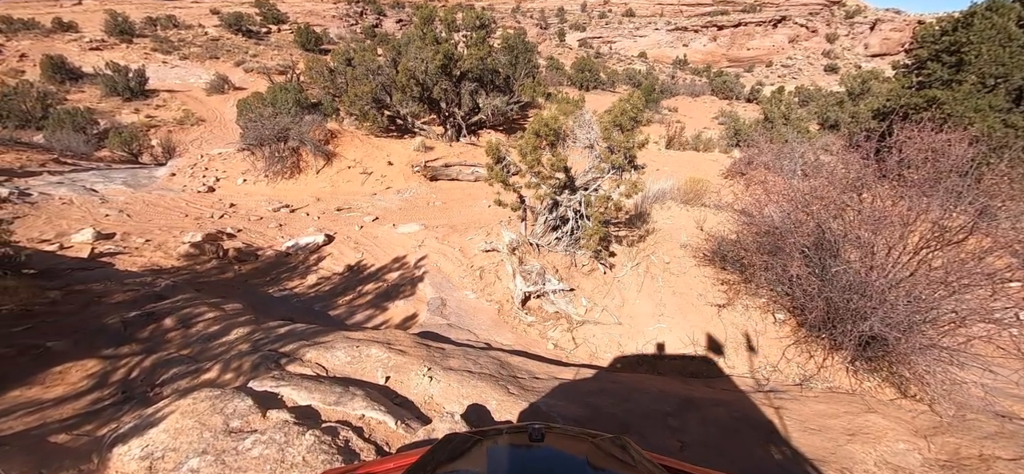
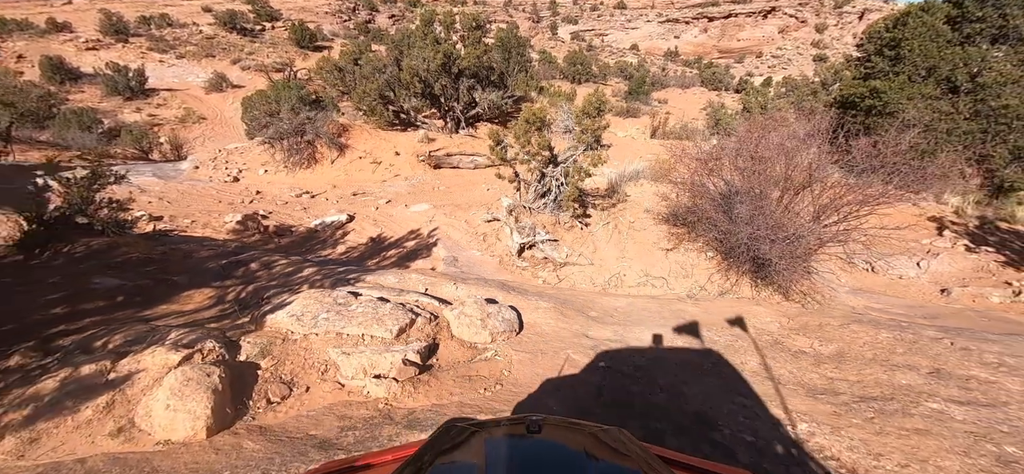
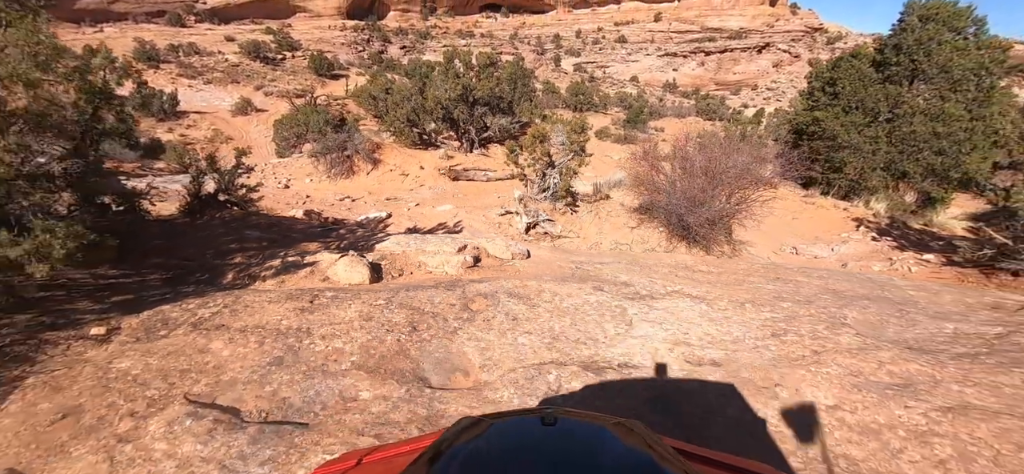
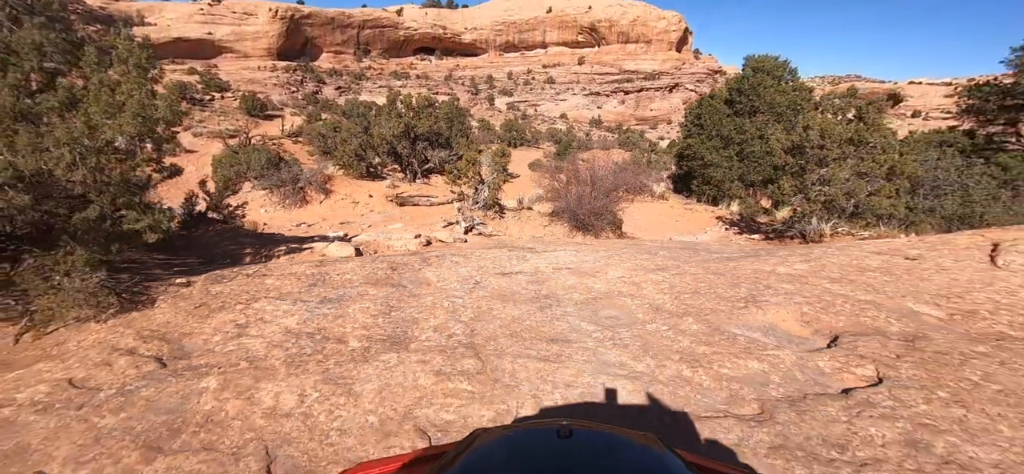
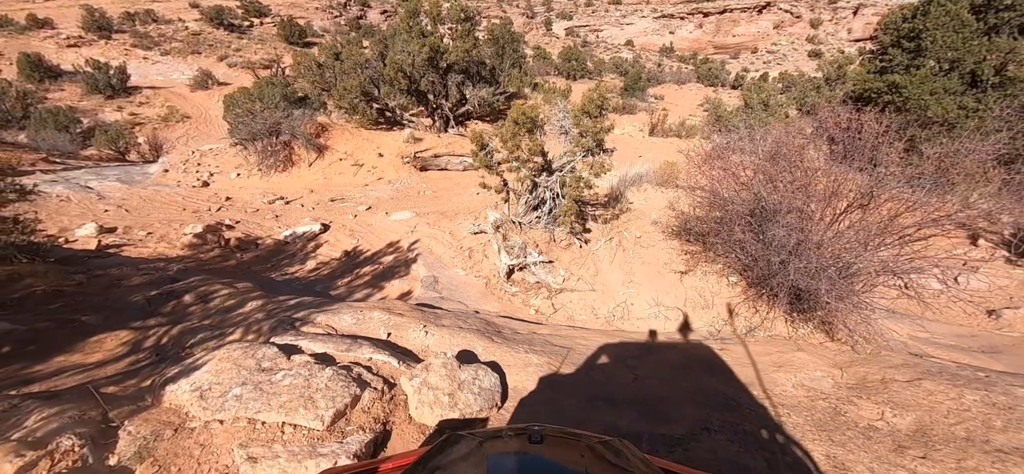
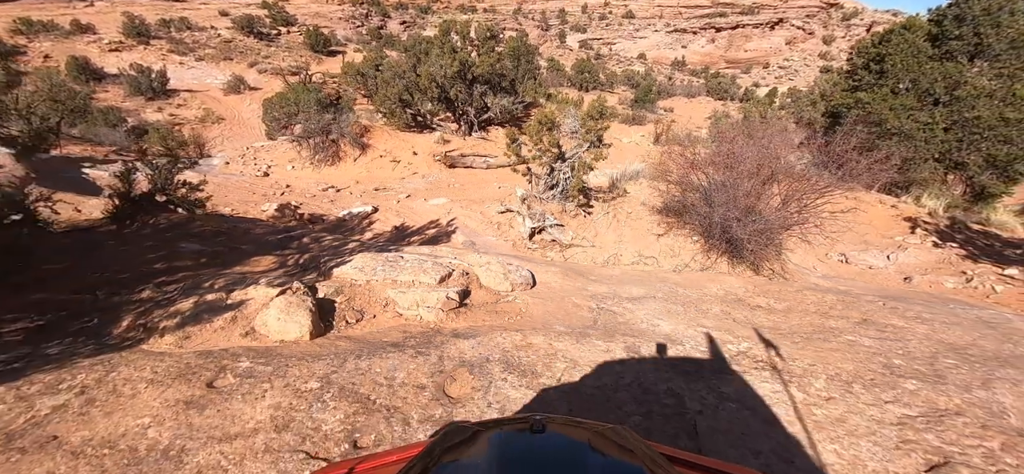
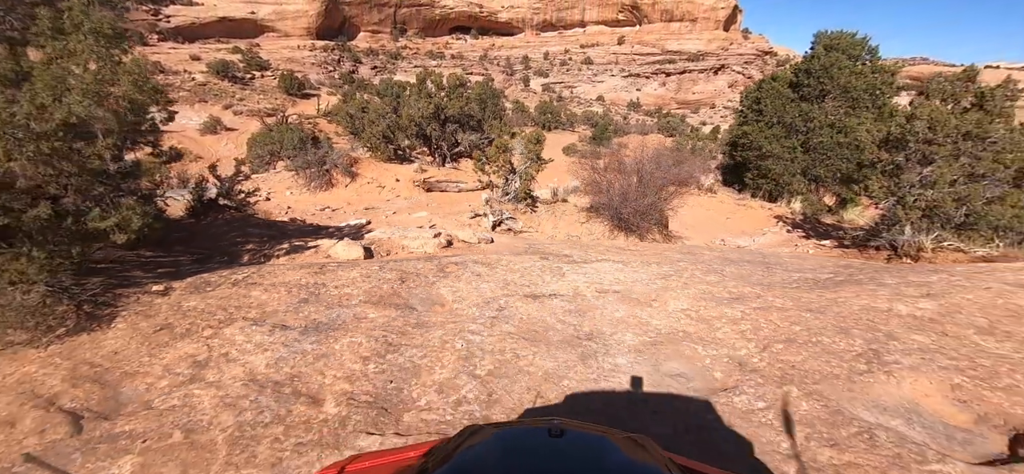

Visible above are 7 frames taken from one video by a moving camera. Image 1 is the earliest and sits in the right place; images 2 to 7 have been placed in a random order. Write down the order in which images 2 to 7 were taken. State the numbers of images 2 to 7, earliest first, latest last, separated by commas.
5, 2, 6, 3, 7, 4
